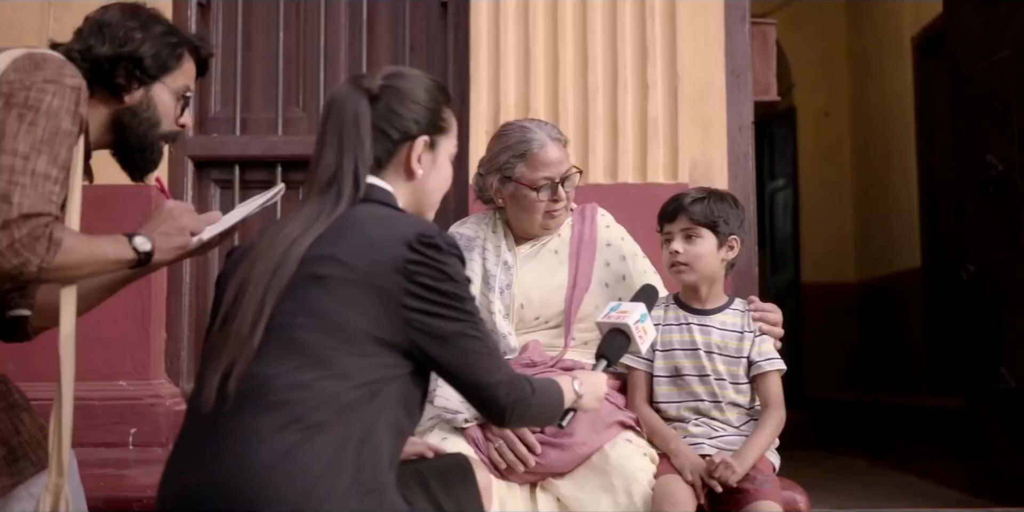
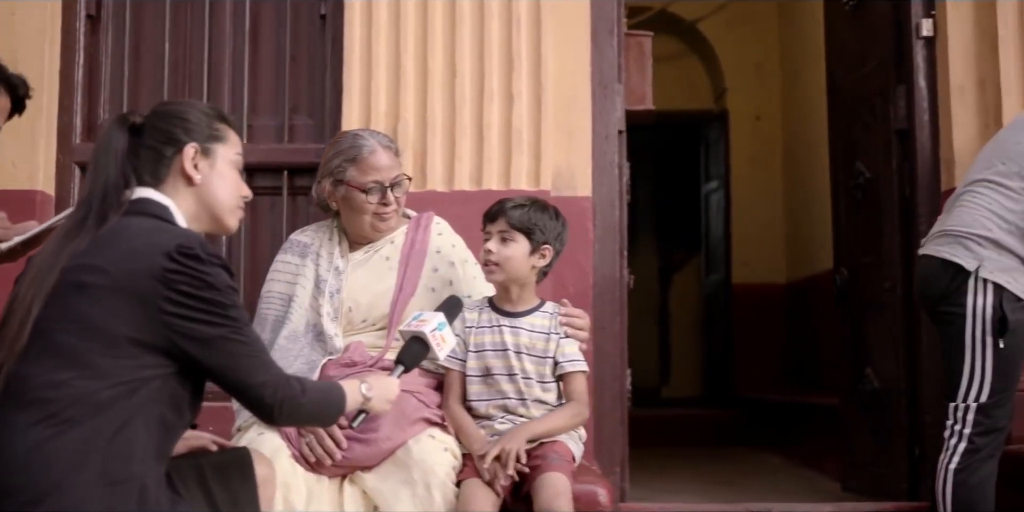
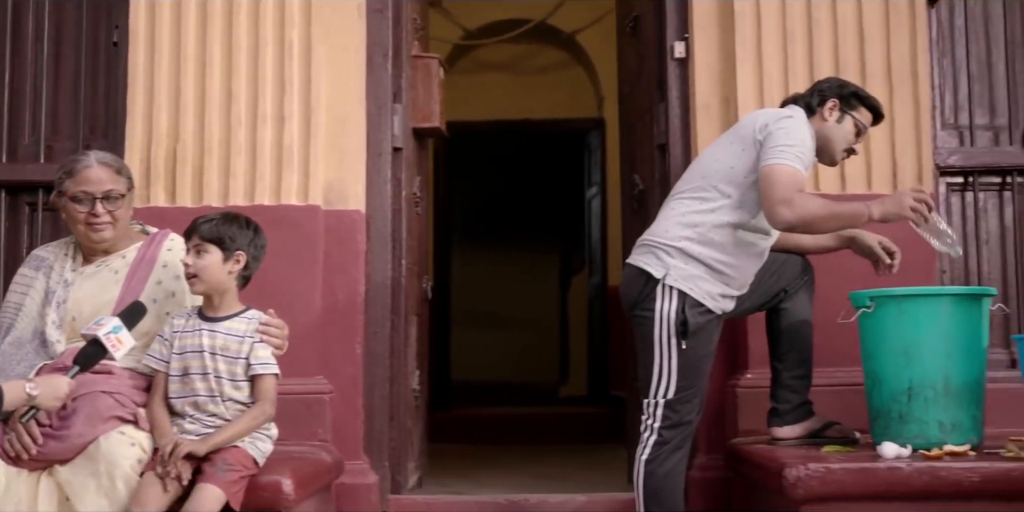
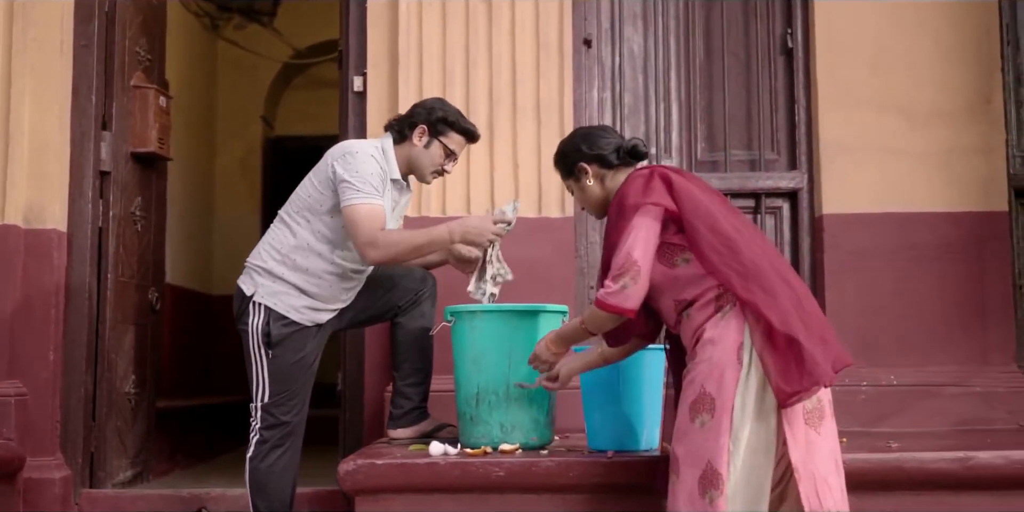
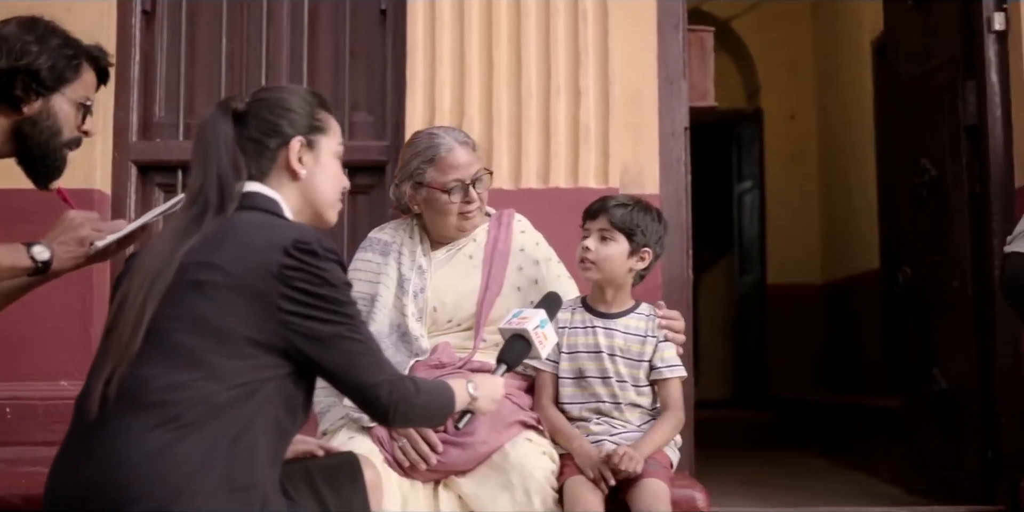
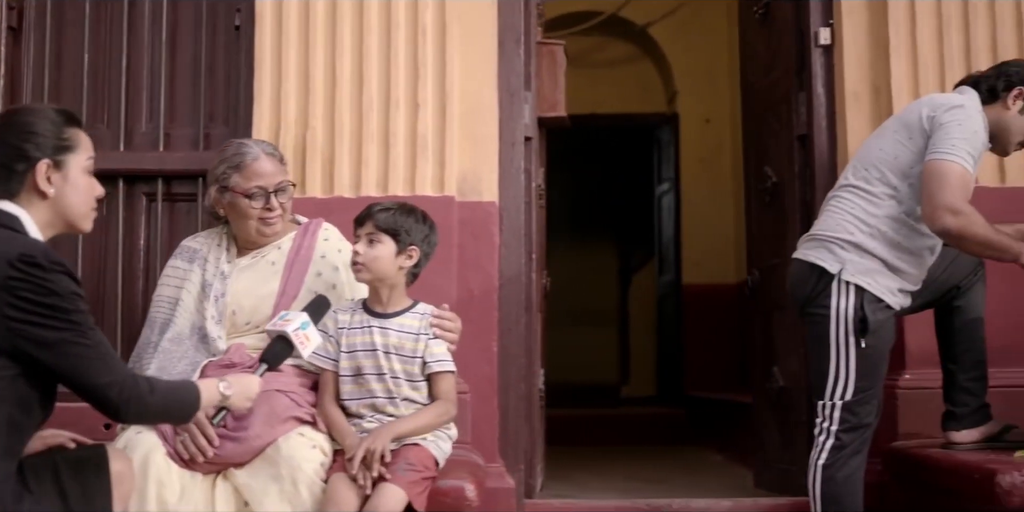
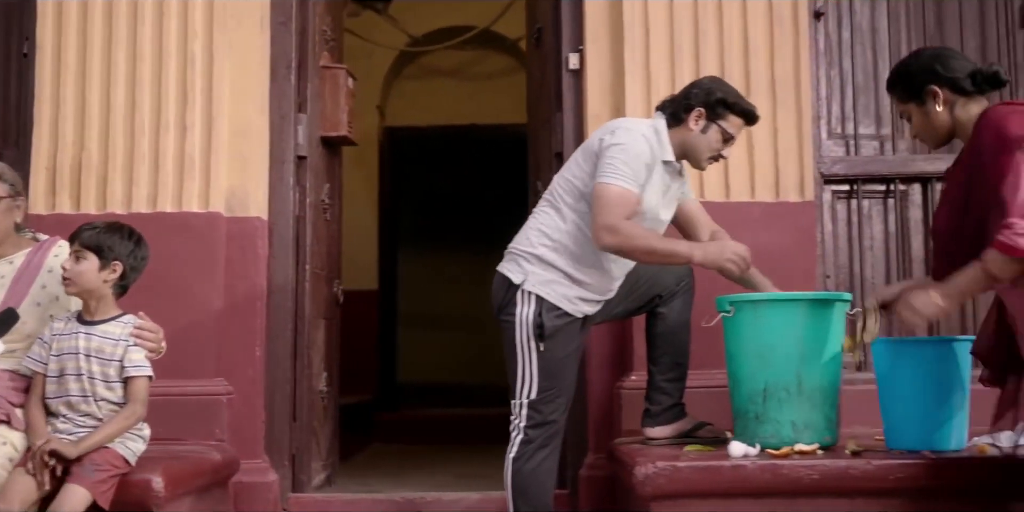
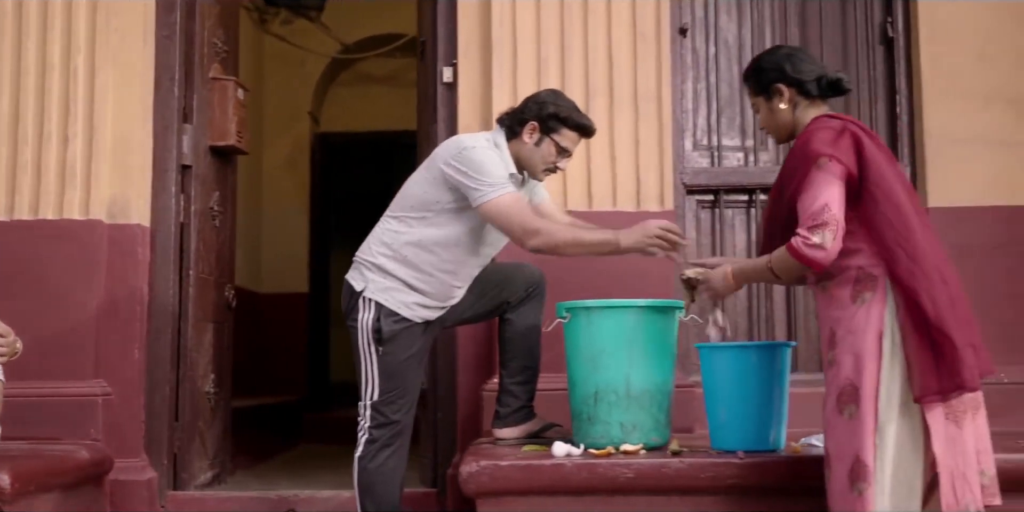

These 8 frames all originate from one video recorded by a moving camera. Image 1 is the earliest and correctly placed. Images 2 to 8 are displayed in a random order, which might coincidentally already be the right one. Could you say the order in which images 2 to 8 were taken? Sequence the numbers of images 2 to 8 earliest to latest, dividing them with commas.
5, 2, 6, 3, 7, 8, 4
